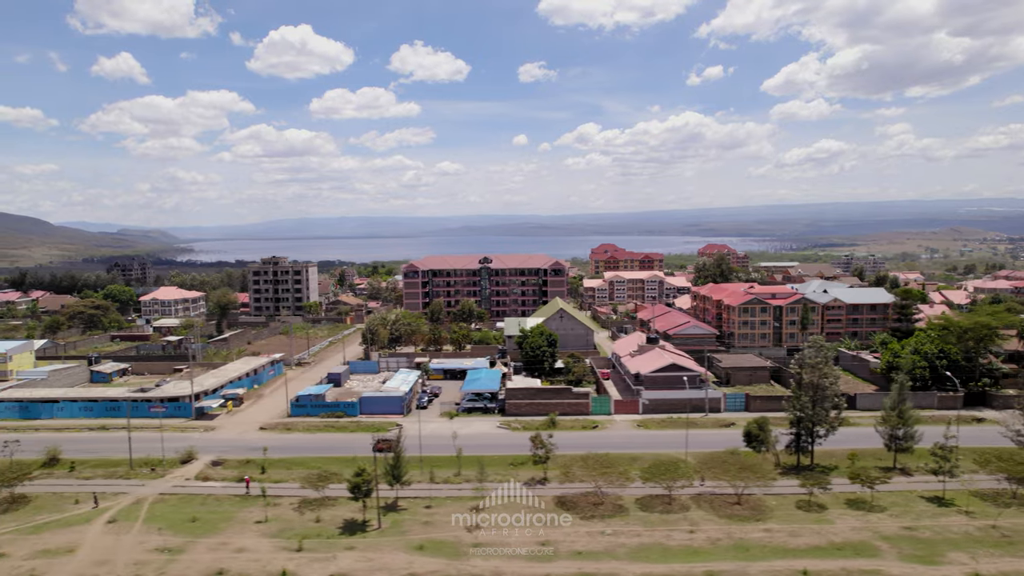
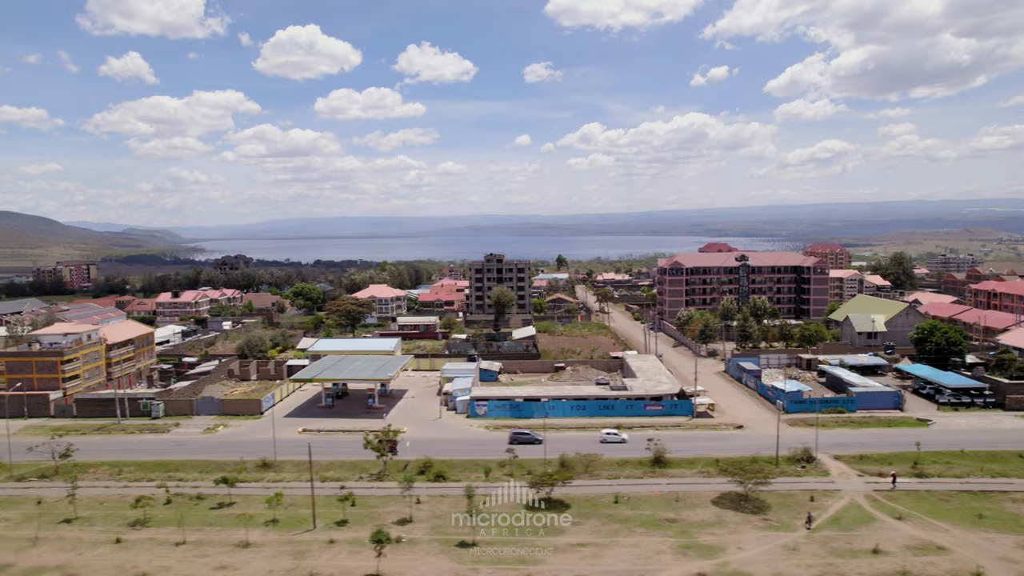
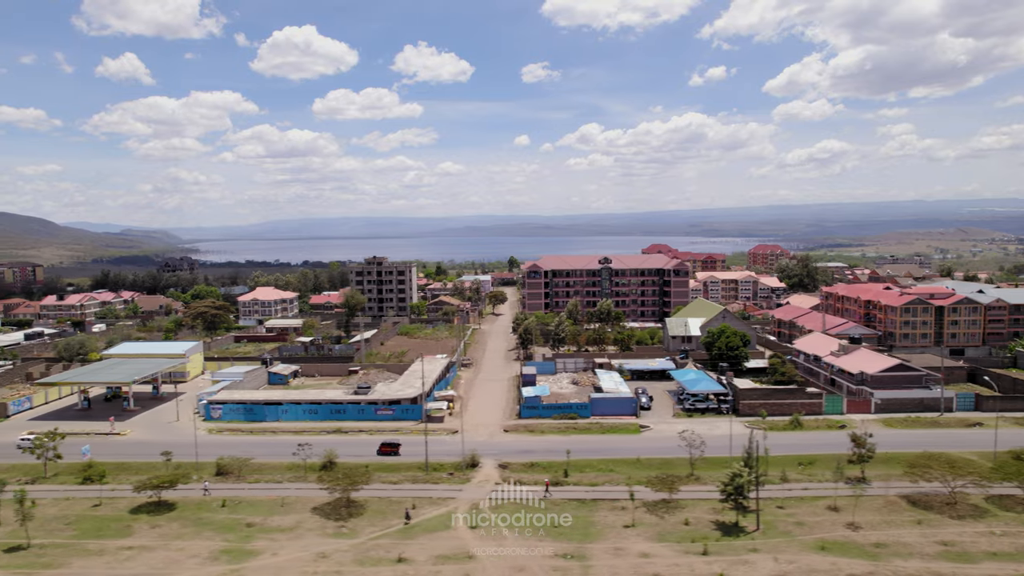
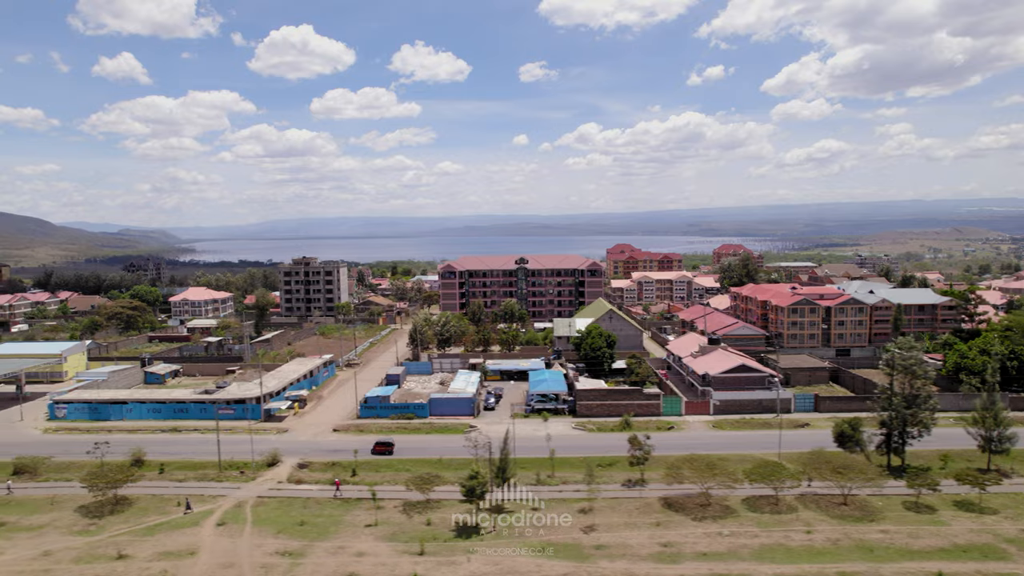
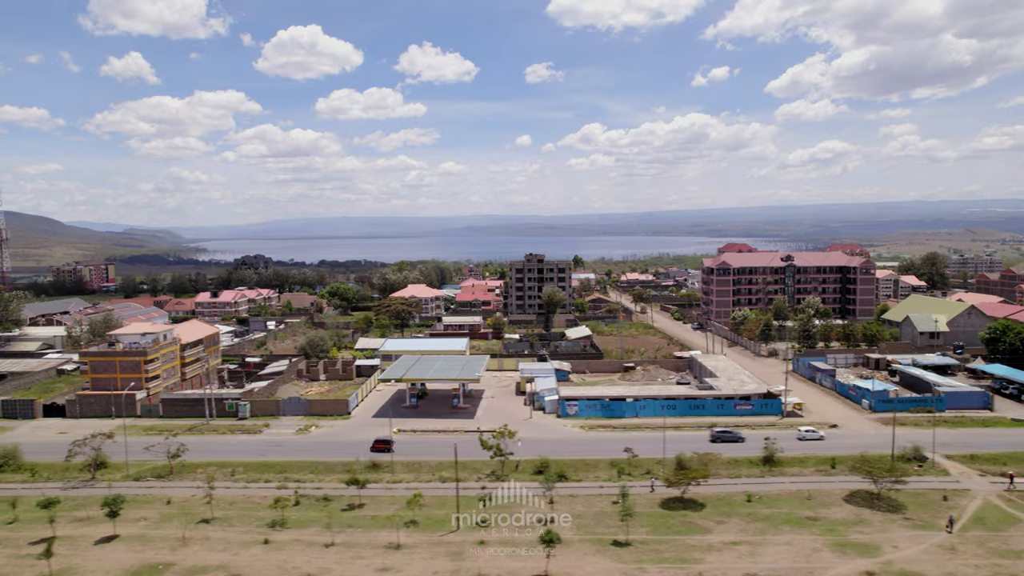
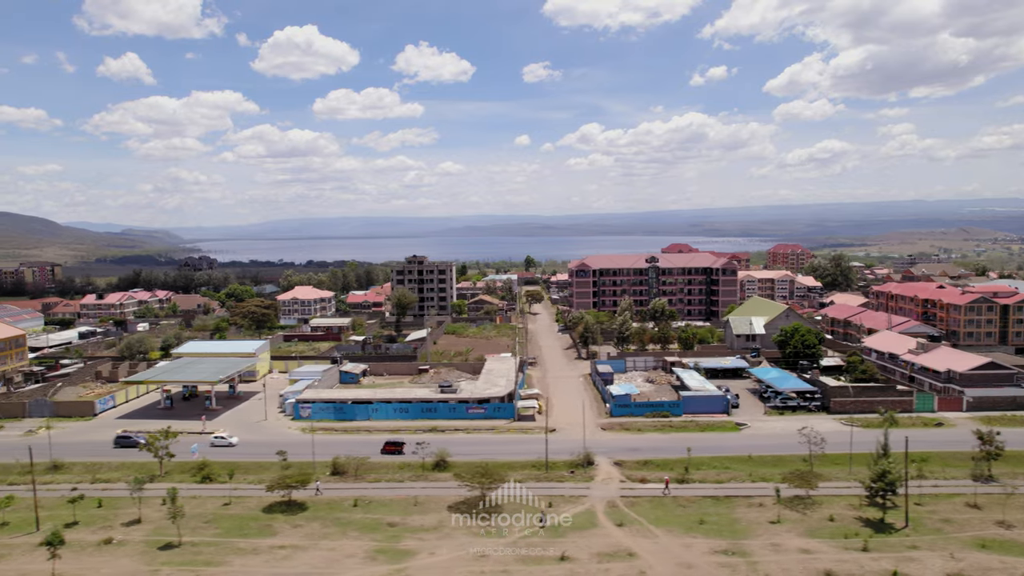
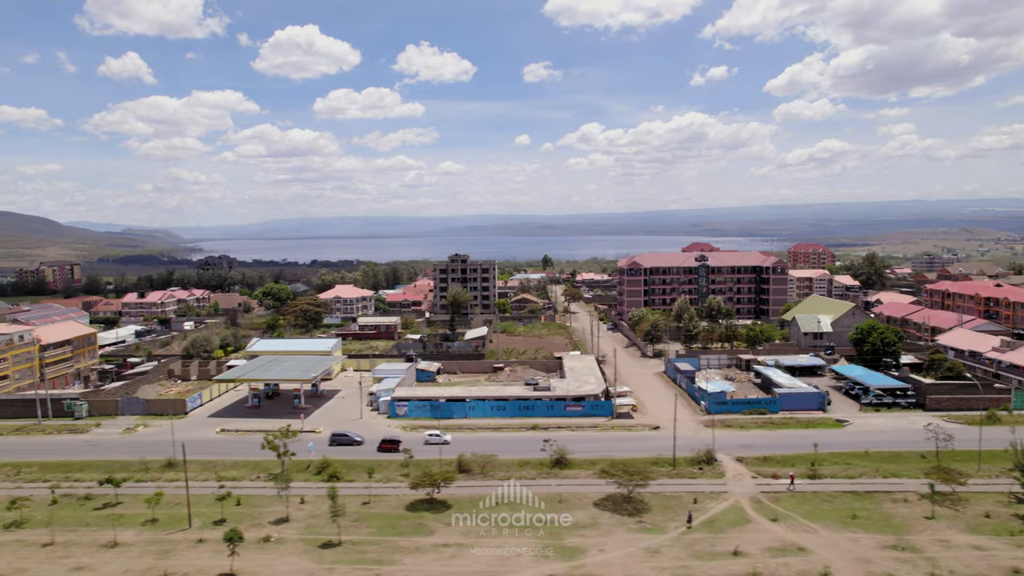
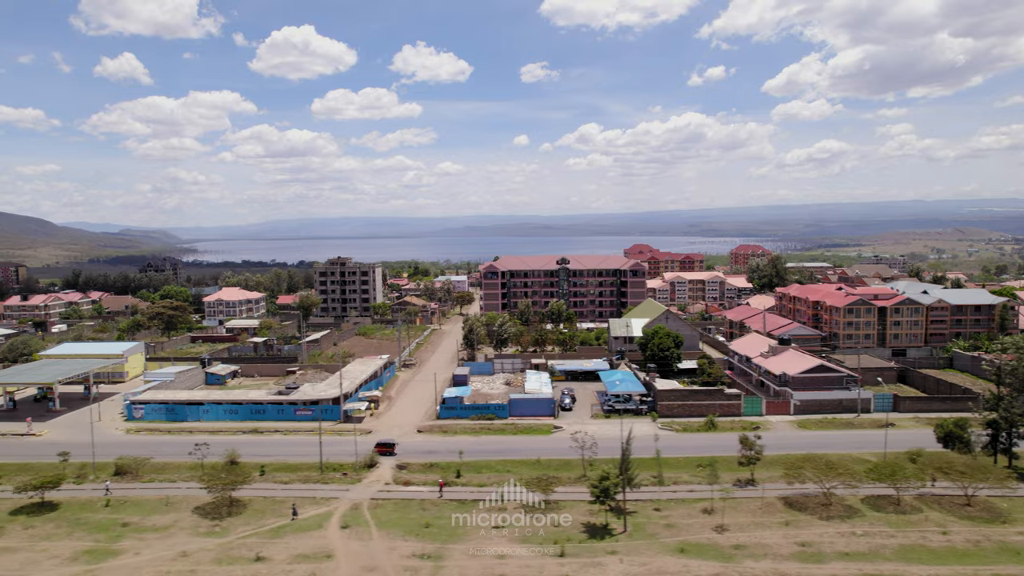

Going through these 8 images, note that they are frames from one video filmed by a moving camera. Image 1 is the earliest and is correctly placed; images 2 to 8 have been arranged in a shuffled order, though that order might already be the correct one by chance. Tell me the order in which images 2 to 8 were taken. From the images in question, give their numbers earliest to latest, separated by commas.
4, 8, 3, 6, 7, 2, 5
